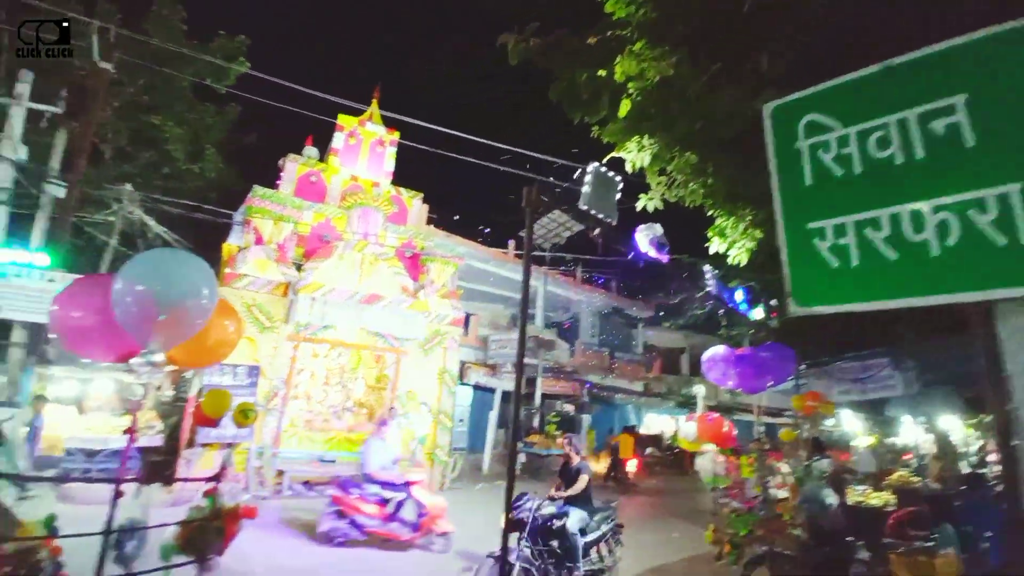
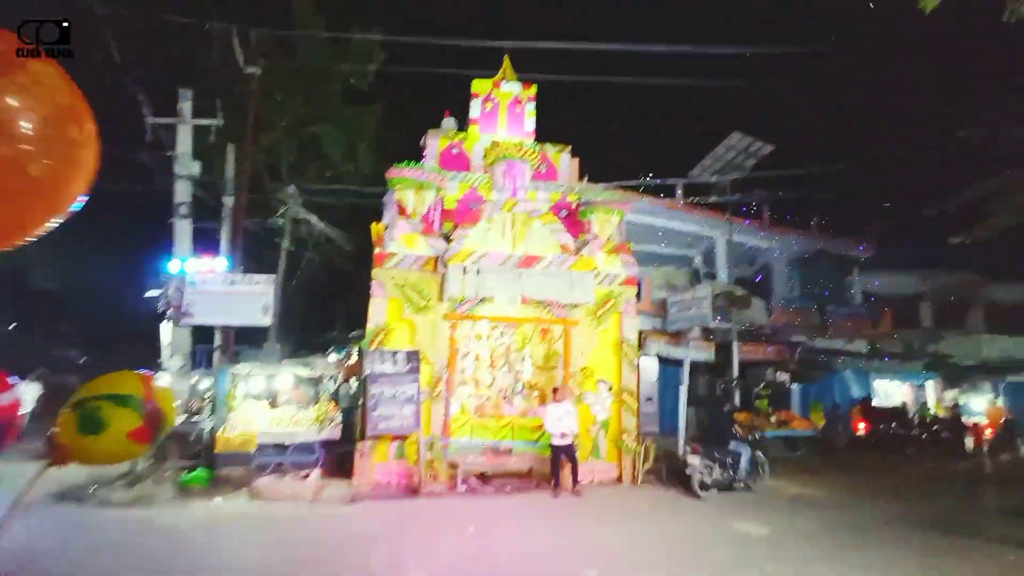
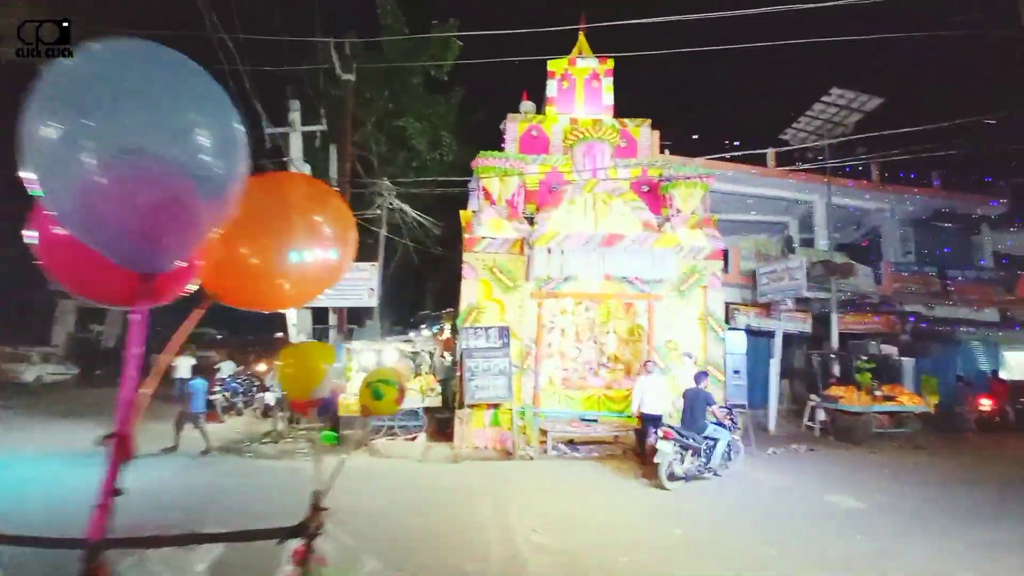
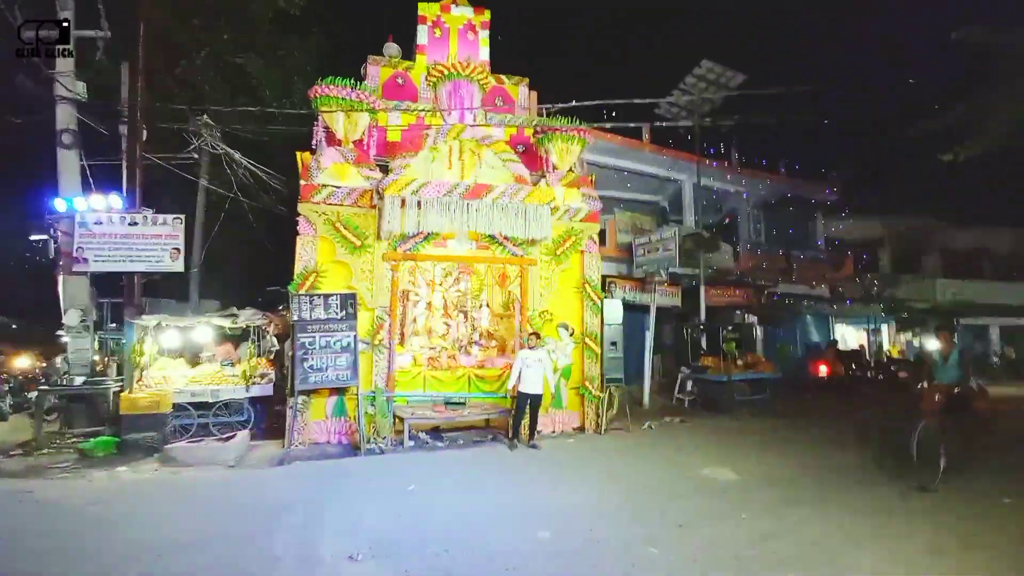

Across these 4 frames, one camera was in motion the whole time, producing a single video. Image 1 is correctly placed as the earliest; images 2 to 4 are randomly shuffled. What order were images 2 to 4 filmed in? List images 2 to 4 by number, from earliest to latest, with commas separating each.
3, 2, 4
